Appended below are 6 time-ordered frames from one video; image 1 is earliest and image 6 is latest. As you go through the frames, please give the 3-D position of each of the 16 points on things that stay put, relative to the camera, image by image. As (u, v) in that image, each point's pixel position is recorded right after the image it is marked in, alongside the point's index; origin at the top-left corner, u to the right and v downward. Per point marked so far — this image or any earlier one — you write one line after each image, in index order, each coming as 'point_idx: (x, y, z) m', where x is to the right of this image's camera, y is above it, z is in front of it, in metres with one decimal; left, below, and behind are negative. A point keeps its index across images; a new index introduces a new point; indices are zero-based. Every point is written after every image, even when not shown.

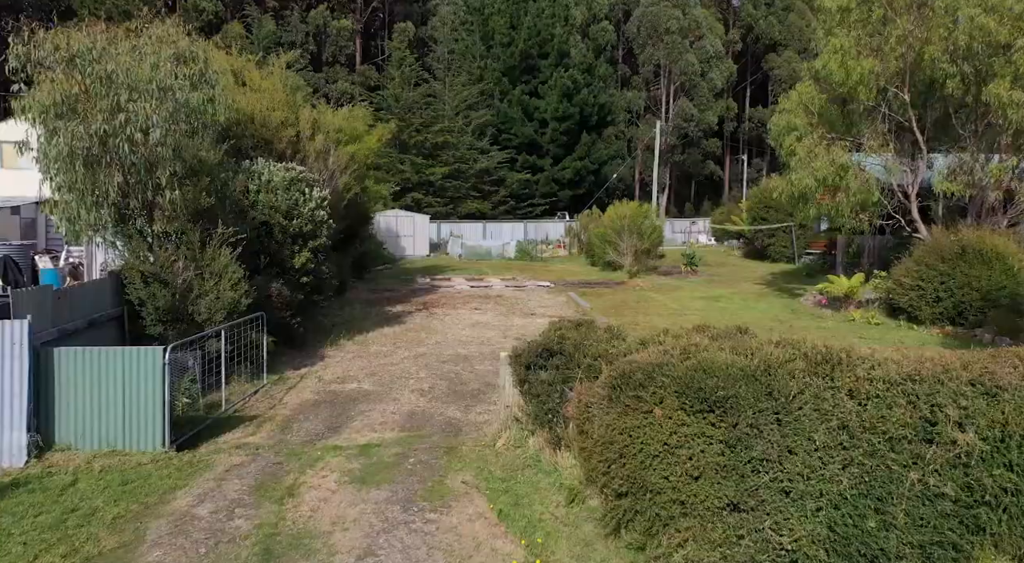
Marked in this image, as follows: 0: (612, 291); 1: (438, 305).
0: (+2.5, -0.3, +17.9) m
1: (-1.6, -0.5, +15.3) m
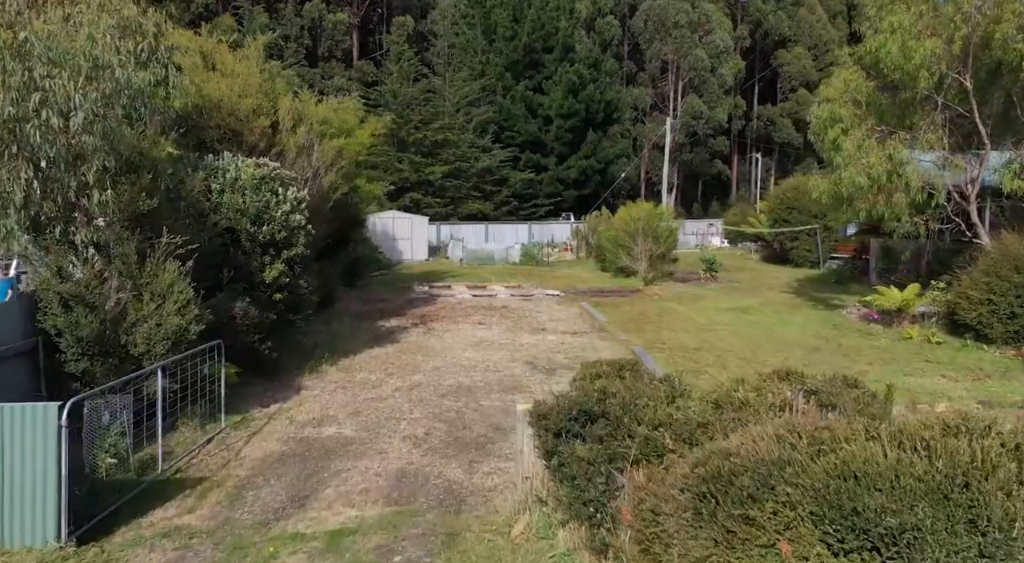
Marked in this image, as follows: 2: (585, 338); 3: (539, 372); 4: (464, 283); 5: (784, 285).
0: (+2.6, -0.5, +16.3) m
1: (-1.4, -0.7, +13.7) m
2: (+1.2, -1.0, +12.1) m
3: (+0.4, -1.2, +9.5) m
4: (-1.3, -0.1, +19.3) m
5: (+7.4, -0.1, +19.7) m
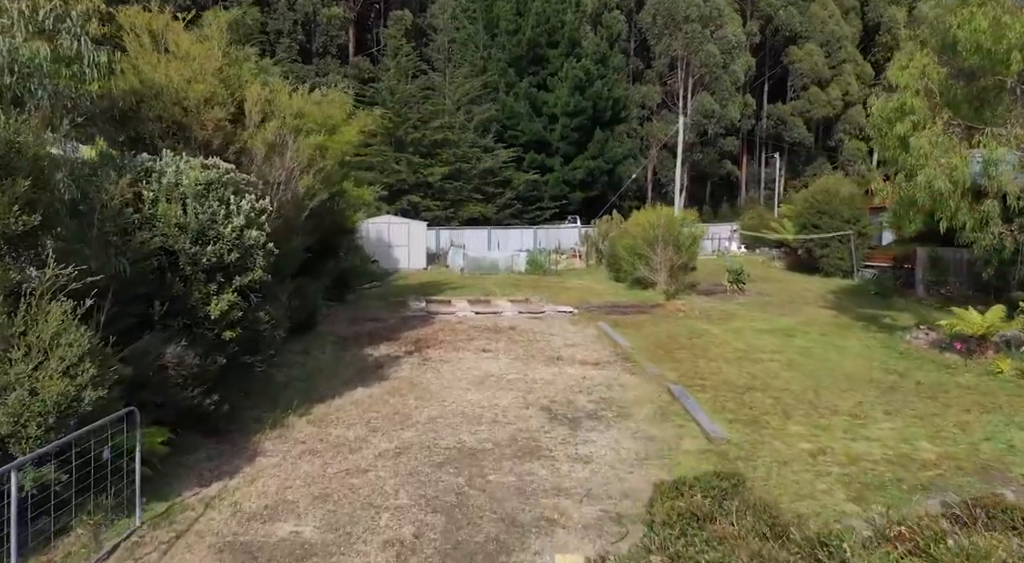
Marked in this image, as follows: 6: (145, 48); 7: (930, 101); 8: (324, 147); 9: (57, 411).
0: (+2.8, -0.8, +14.5) m
1: (-1.3, -1.0, +11.9) m
2: (+1.4, -1.3, +10.2) m
3: (+0.5, -1.5, +7.6) m
4: (-1.1, -0.4, +17.4) m
5: (+7.6, -0.4, +17.8) m
6: (-4.4, +2.8, +8.7) m
7: (+6.2, +2.7, +10.6) m
8: (-3.2, +2.3, +12.3) m
9: (-2.9, -0.8, +4.5) m
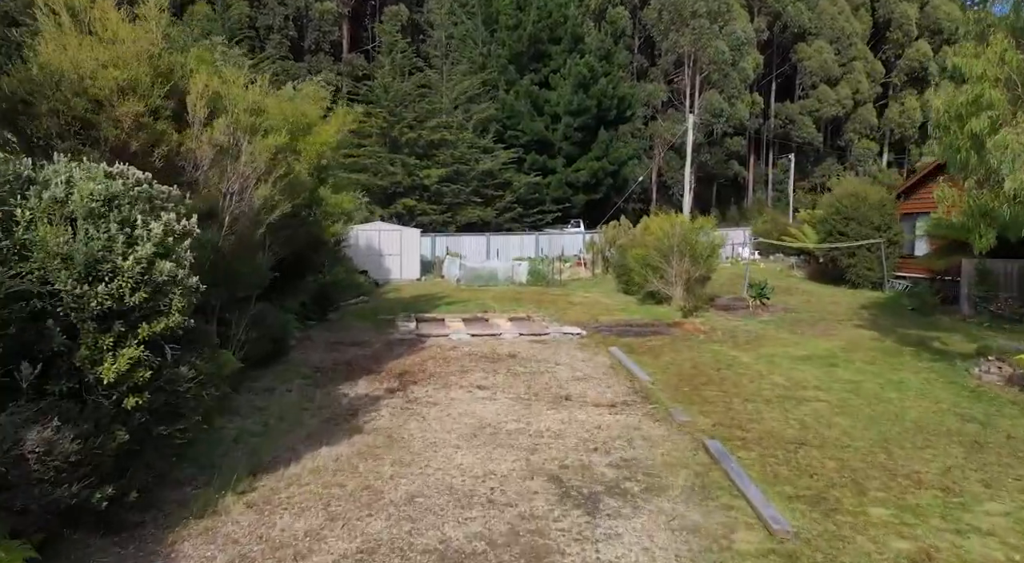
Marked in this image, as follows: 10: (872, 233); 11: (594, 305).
0: (+2.8, -1.1, +12.8) m
1: (-1.3, -1.4, +10.2) m
2: (+1.4, -1.6, +8.6) m
3: (+0.5, -1.9, +6.0) m
4: (-1.1, -0.7, +15.7) m
5: (+7.6, -0.8, +16.1) m
6: (-4.4, +2.5, +7.0) m
7: (+6.2, +2.3, +8.9) m
8: (-3.2, +2.0, +10.6) m
9: (-2.9, -1.2, +2.8) m
10: (+9.8, +1.3, +19.6) m
11: (+2.0, -0.6, +17.4) m
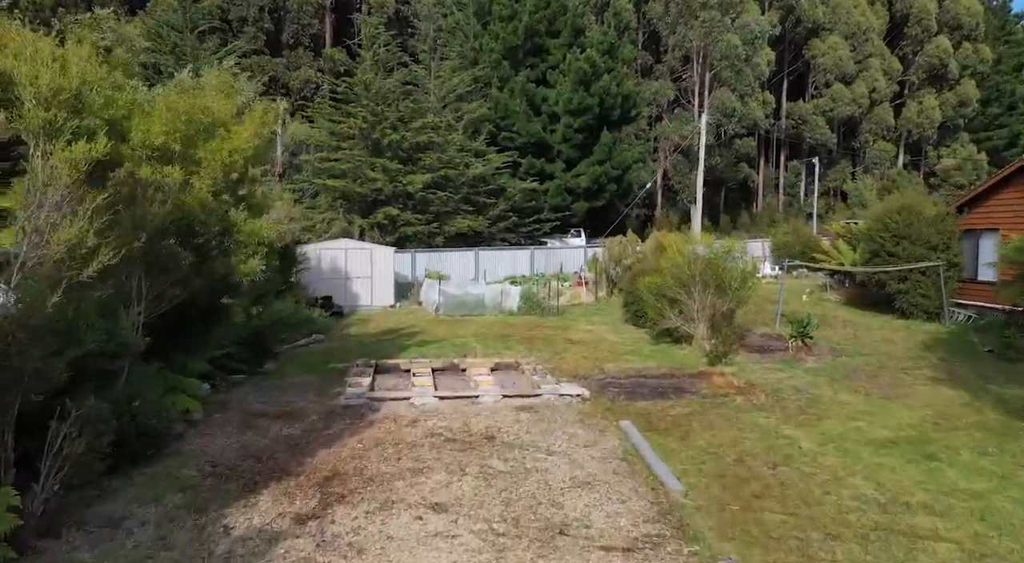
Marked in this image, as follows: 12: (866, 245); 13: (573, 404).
0: (+2.5, -1.8, +9.7) m
1: (-1.5, -2.0, +7.1) m
2: (+1.1, -2.3, +5.5) m
3: (+0.2, -2.5, +2.9) m
4: (-1.4, -1.4, +12.6) m
5: (+7.3, -1.4, +13.0) m
6: (-4.7, +1.8, +3.9) m
7: (+5.9, +1.7, +5.8) m
8: (-3.5, +1.3, +7.5) m
9: (-3.1, -1.8, -0.3) m
10: (+9.6, +0.7, +16.5) m
11: (+1.7, -1.3, +14.3) m
12: (+8.7, +0.9, +17.8) m
13: (+0.9, -1.7, +10.2) m
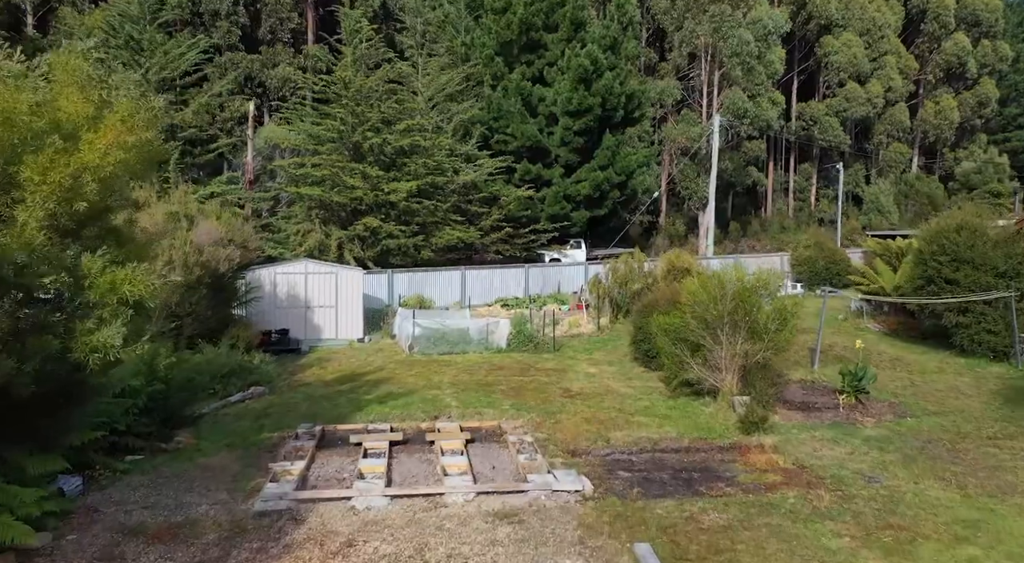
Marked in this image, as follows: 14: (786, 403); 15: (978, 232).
0: (+2.3, -2.4, +7.0) m
1: (-1.8, -2.7, +4.4) m
2: (+0.8, -2.9, +2.8) m
3: (0.0, -3.1, +0.2) m
4: (-1.6, -2.0, +10.0) m
5: (+7.1, -2.1, +10.3) m
6: (-5.0, +1.2, +1.2) m
7: (+5.6, +1.1, +3.2) m
8: (-3.8, +0.7, +4.8) m
9: (-3.4, -2.4, -2.9) m
10: (+9.3, 0.0, +13.8) m
11: (+1.5, -1.9, +11.6) m
12: (+8.5, +0.3, +15.1) m
13: (+0.6, -2.3, +7.5) m
14: (+4.3, -1.8, +11.1) m
15: (+9.2, +1.0, +14.2) m
